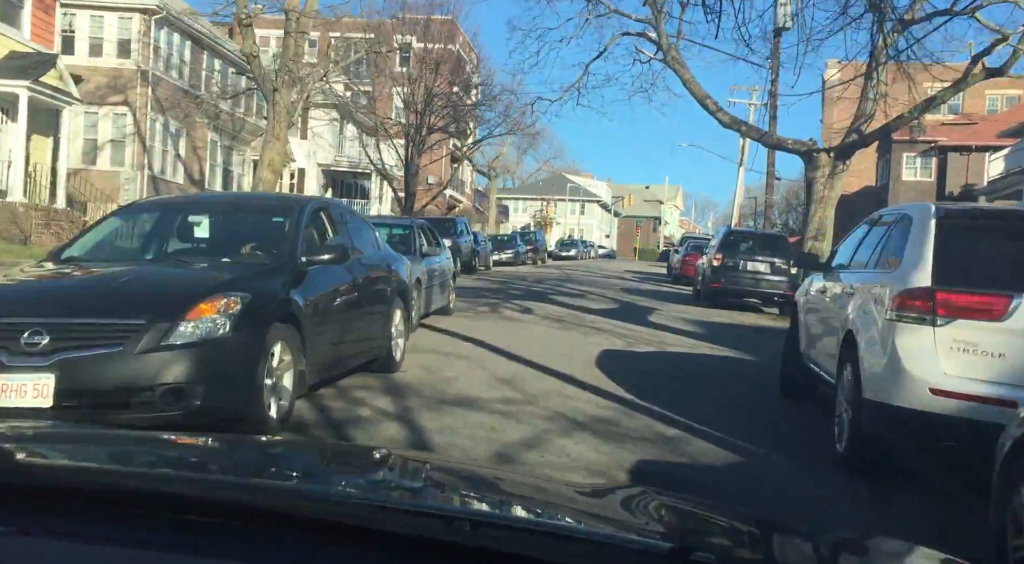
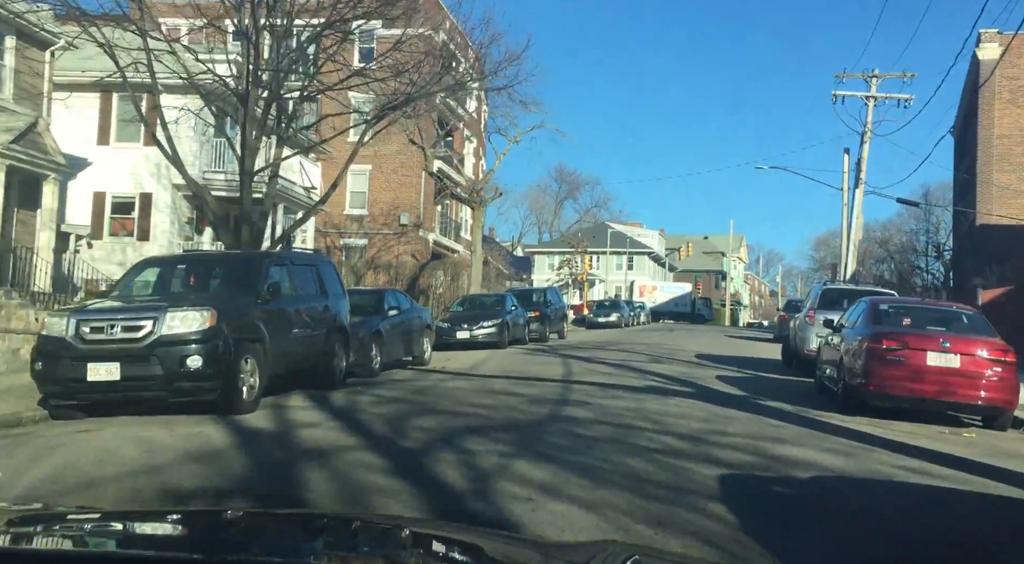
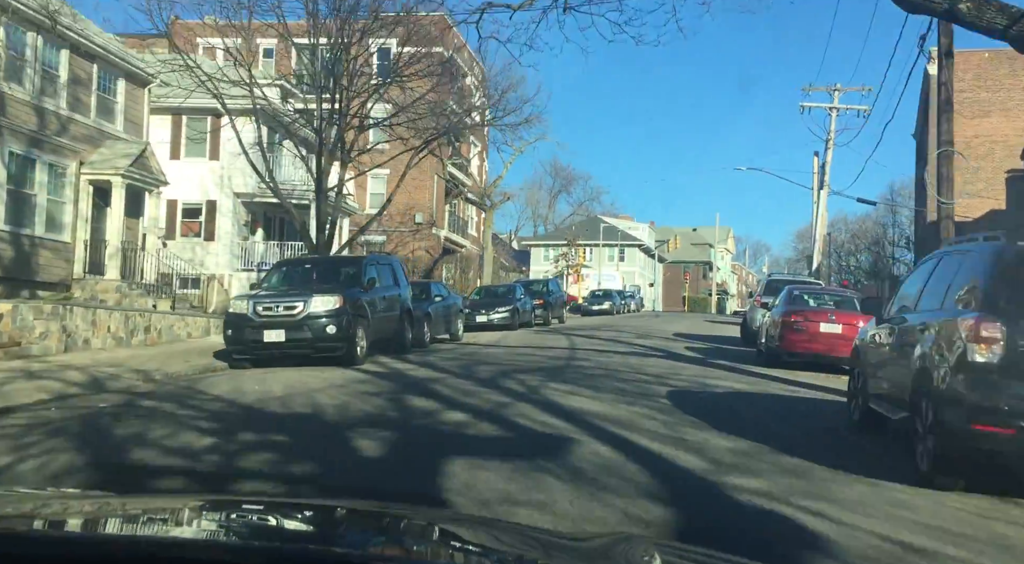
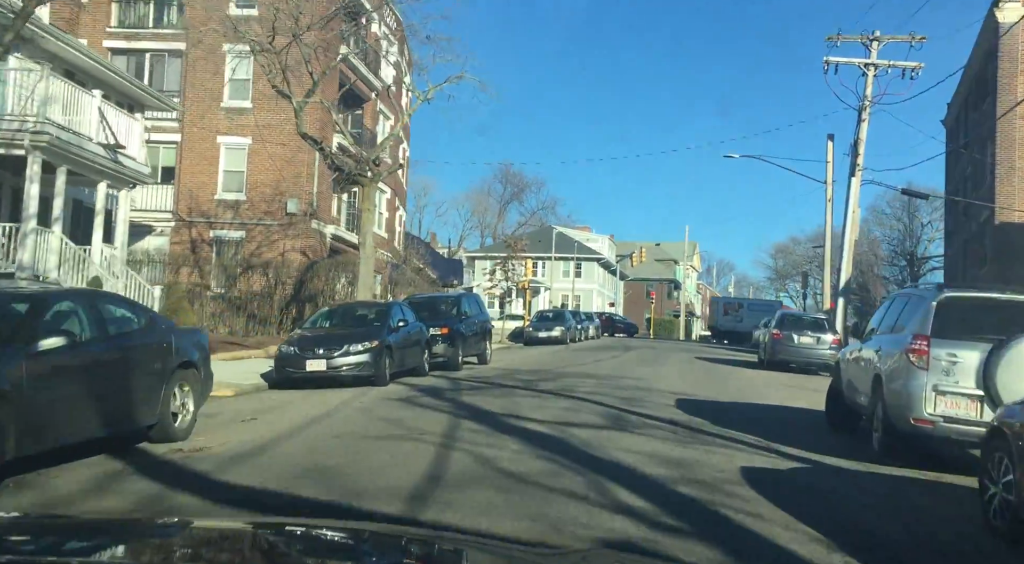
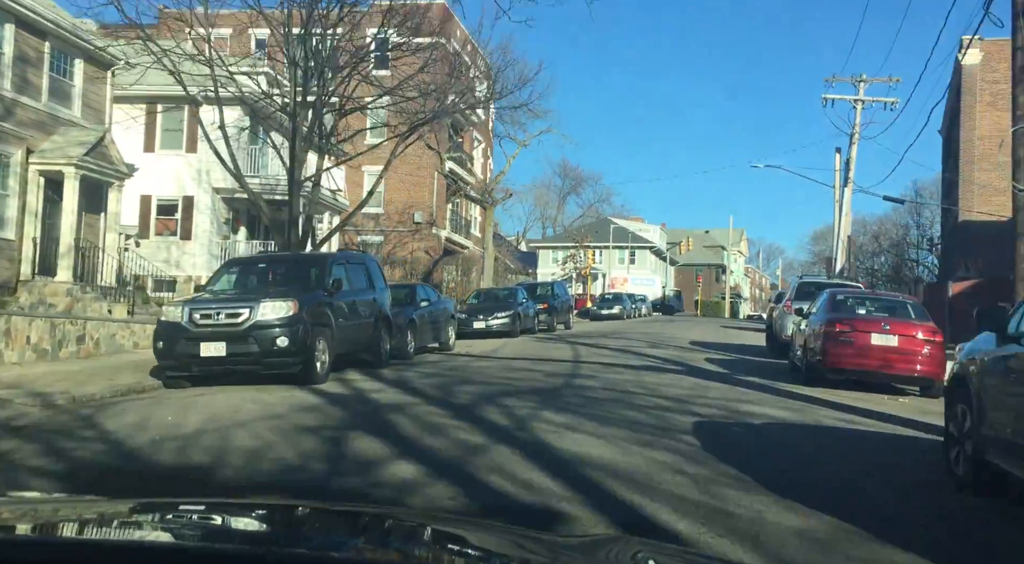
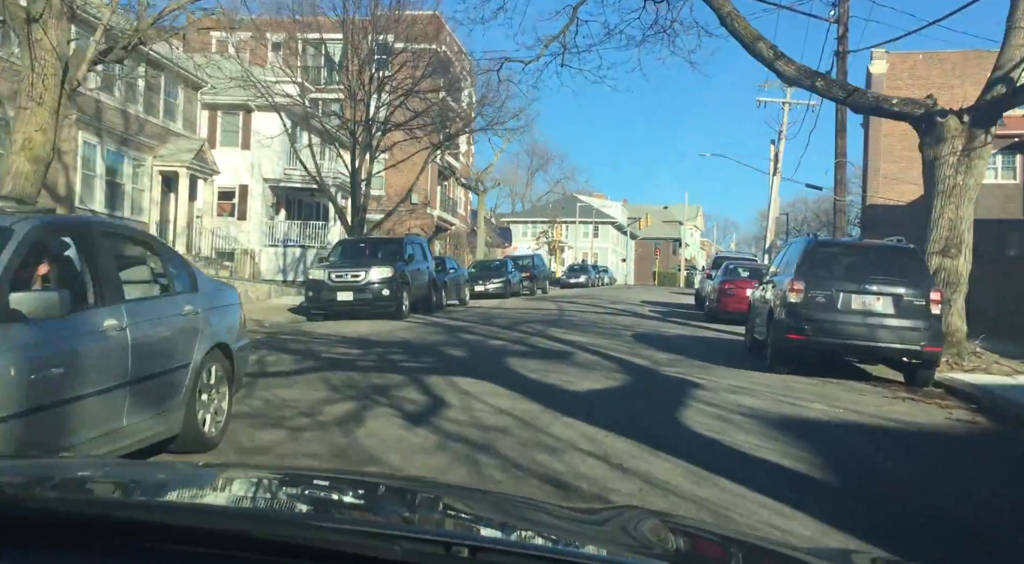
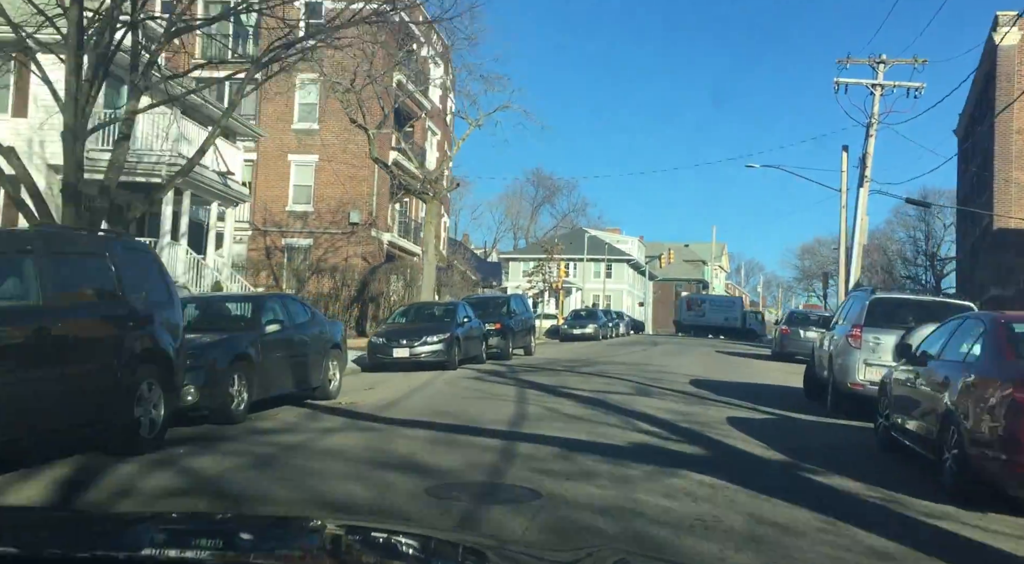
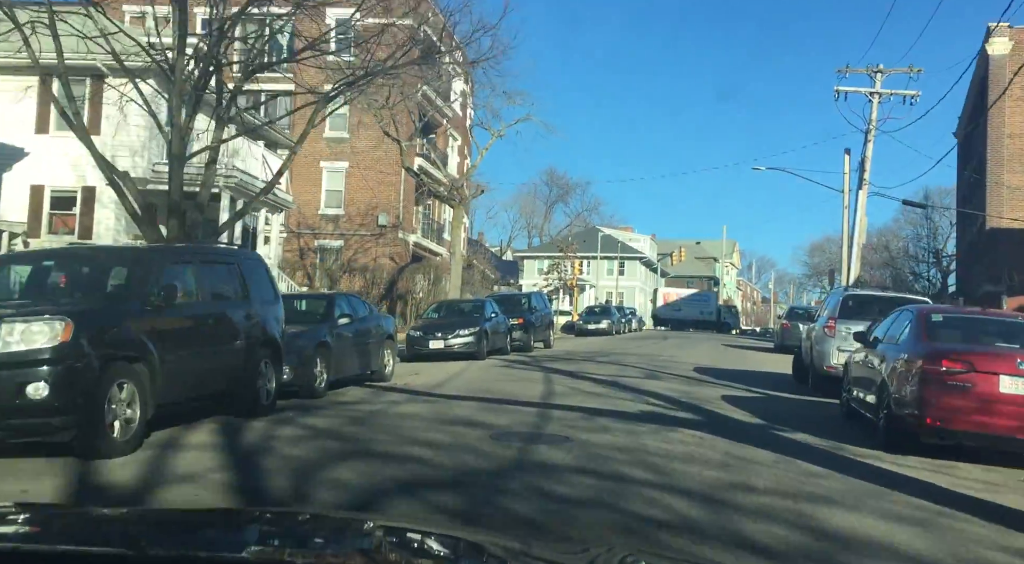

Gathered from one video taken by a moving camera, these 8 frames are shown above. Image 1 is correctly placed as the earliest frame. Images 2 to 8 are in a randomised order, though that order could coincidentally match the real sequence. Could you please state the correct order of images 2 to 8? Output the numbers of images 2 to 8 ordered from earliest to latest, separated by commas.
6, 3, 5, 2, 8, 7, 4
